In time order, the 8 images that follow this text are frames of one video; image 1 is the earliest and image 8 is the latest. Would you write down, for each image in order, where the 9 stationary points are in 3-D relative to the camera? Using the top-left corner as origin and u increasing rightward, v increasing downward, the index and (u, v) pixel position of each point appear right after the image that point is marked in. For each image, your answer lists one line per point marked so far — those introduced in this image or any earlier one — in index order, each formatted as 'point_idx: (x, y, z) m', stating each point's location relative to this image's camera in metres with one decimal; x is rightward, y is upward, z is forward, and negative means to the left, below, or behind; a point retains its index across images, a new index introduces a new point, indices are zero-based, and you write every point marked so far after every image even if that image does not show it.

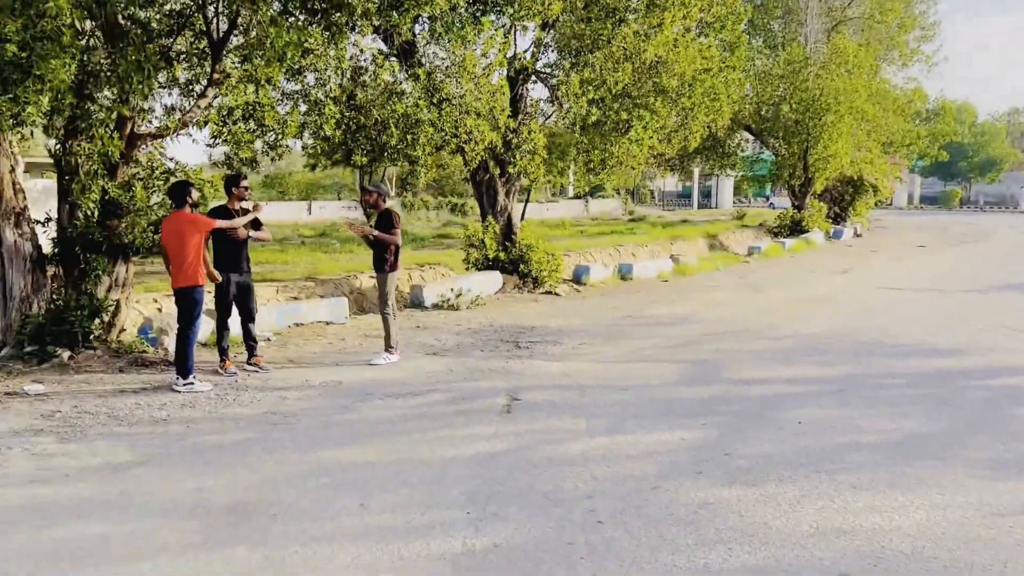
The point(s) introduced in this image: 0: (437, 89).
0: (-1.2, +3.1, +13.3) m
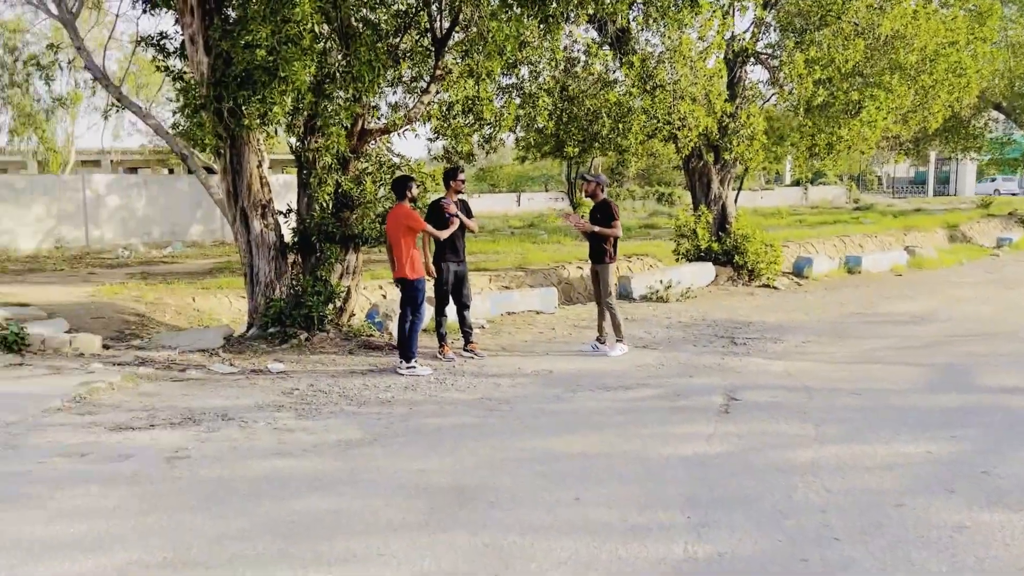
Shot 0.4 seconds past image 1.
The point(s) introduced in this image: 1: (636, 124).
0: (+2.2, +3.2, +13.0) m
1: (+1.9, +2.5, +12.9) m
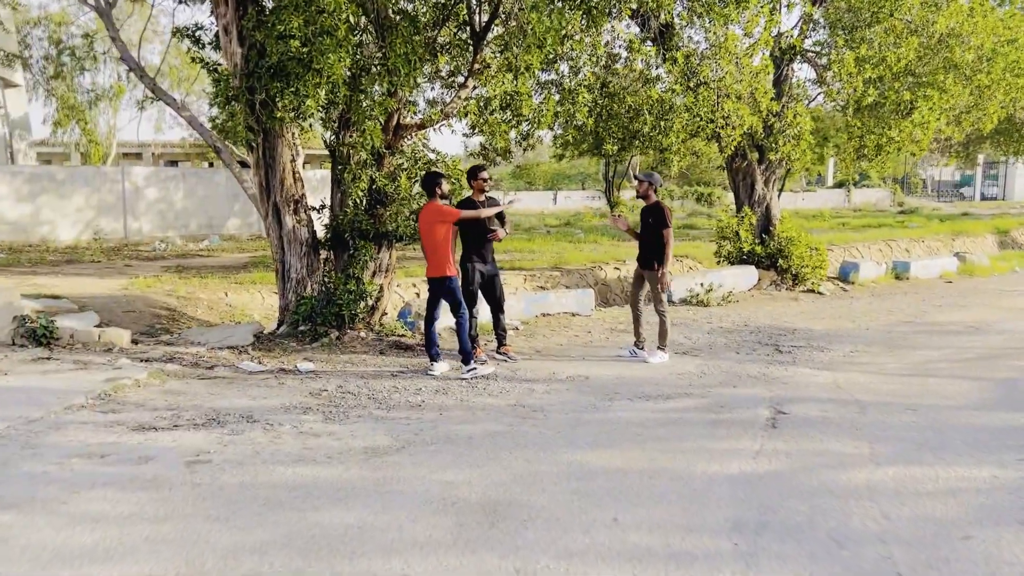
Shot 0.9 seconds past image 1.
0: (+2.7, +3.2, +12.6) m
1: (+2.5, +2.5, +12.5) m
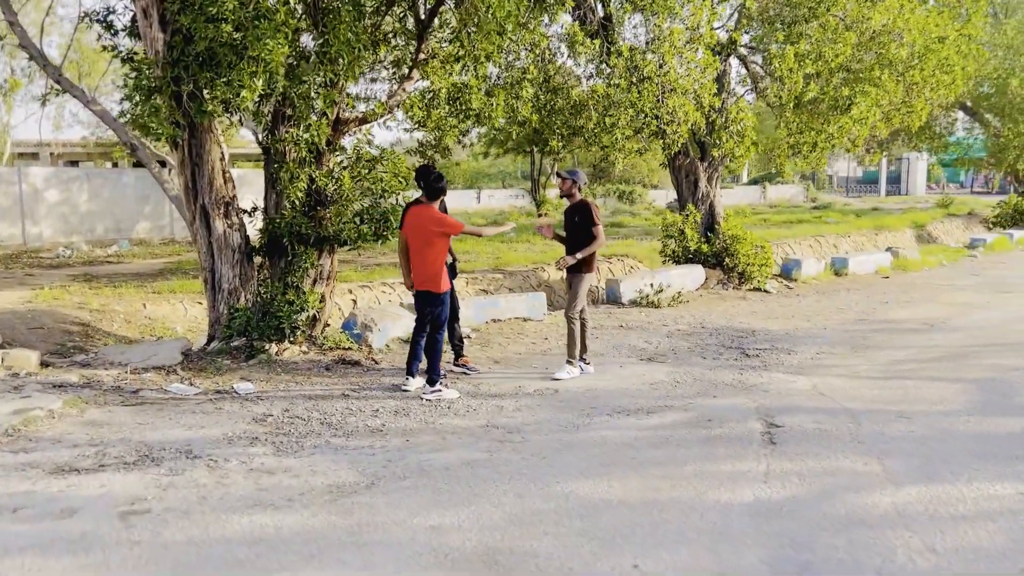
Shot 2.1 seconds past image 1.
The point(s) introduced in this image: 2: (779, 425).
0: (+1.9, +3.2, +12.3) m
1: (+1.6, +2.5, +12.2) m
2: (+1.8, -0.9, +5.7) m
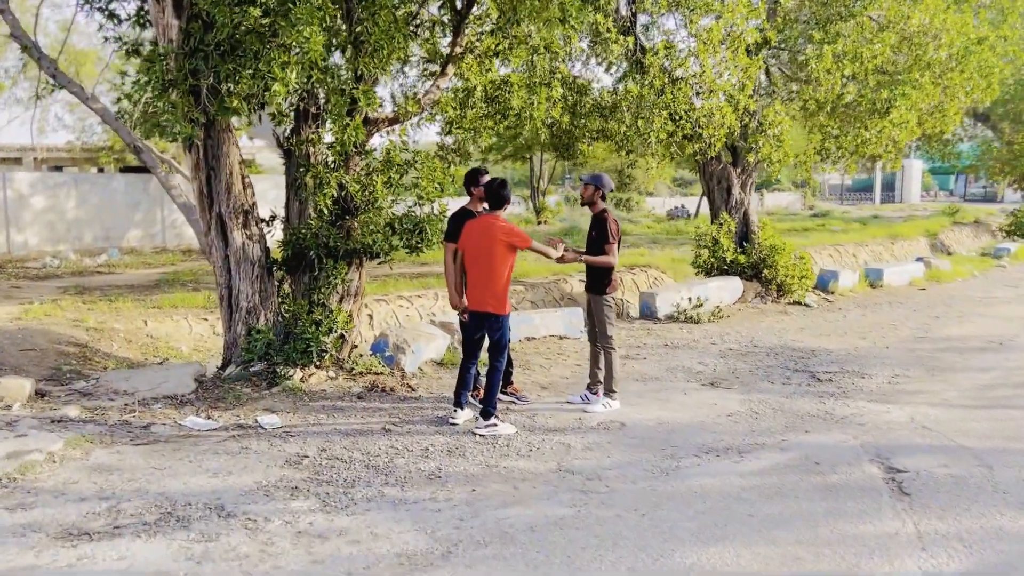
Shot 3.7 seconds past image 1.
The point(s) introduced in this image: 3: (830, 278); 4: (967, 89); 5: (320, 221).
0: (+2.2, +3.0, +11.6) m
1: (+2.0, +2.3, +11.4) m
2: (+2.3, -1.1, +4.9) m
3: (+4.9, +0.2, +13.1) m
4: (+7.7, +3.4, +14.3) m
5: (-1.6, +0.6, +7.1) m
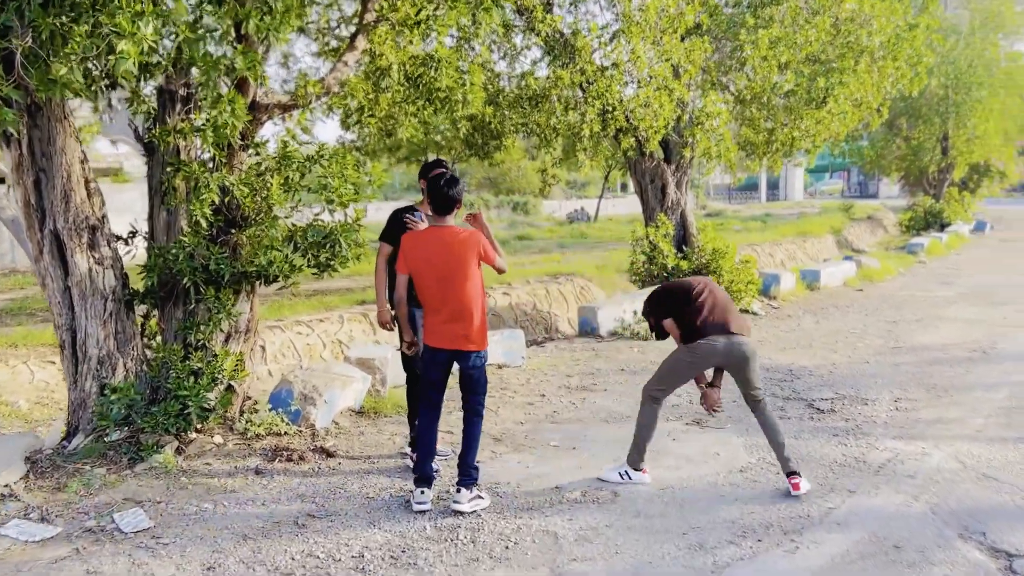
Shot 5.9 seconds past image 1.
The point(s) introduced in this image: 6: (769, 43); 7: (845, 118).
0: (+1.1, +2.9, +10.3) m
1: (+0.9, +2.1, +10.1) m
2: (+2.2, -1.1, +3.7) m
3: (+3.7, +0.1, +12.1) m
4: (+6.2, +3.4, +13.7) m
5: (-2.0, +0.3, +5.3) m
6: (+3.5, +3.4, +11.7) m
7: (+5.0, +2.6, +12.8) m
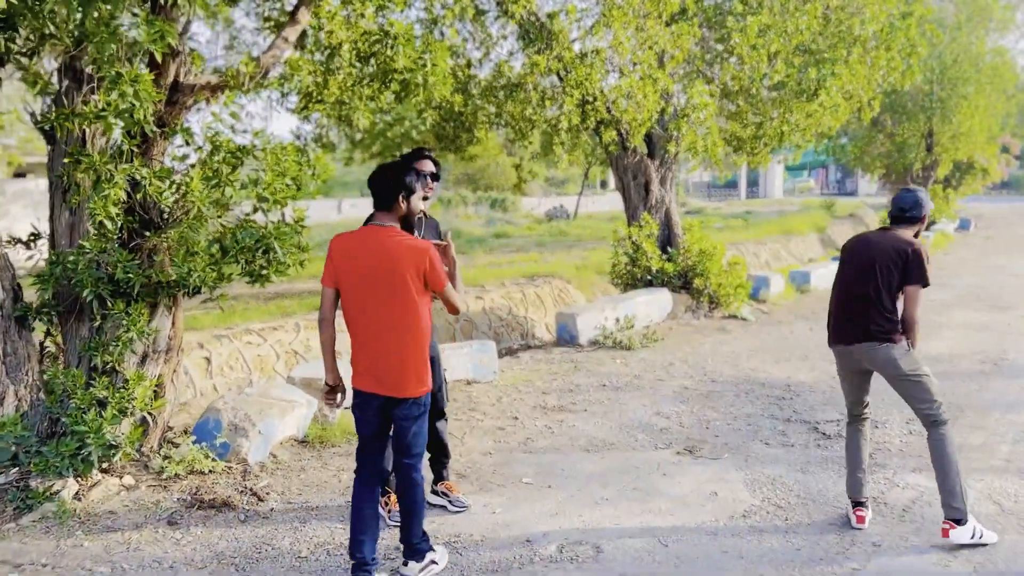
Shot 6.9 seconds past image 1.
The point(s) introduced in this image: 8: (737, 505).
0: (+0.8, +2.8, +9.5) m
1: (+0.6, +2.1, +9.4) m
2: (+2.0, -1.2, +3.0) m
3: (+3.3, 0.0, +11.4) m
4: (+5.8, +3.3, +13.1) m
5: (-2.2, +0.2, +4.5) m
6: (+3.2, +3.3, +11.0) m
7: (+4.7, +2.5, +12.1) m
8: (+1.2, -1.1, +4.4) m
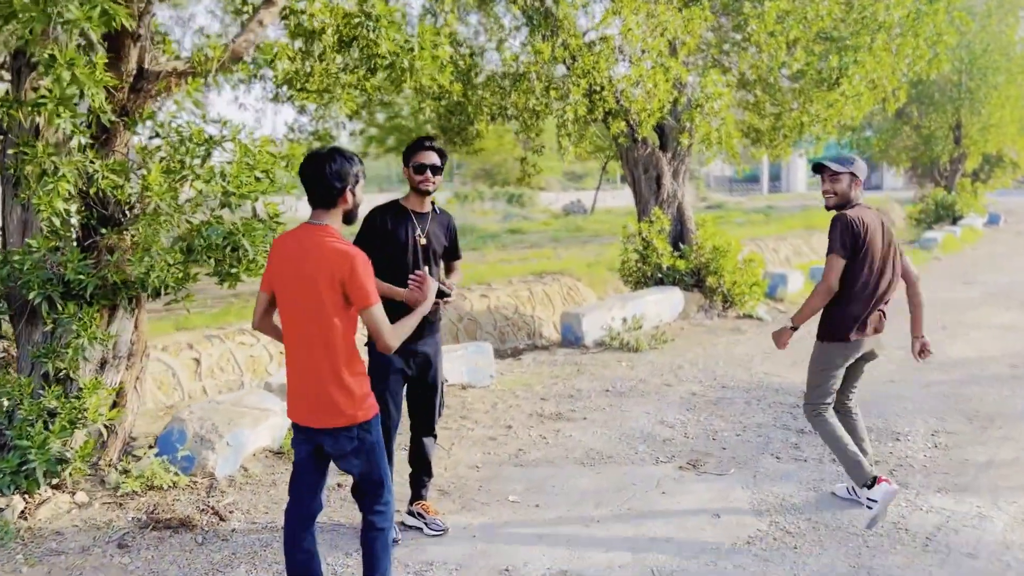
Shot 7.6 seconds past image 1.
0: (+0.9, +2.8, +9.1) m
1: (+0.7, +2.1, +9.0) m
2: (+1.9, -1.2, +2.5) m
3: (+3.4, +0.1, +11.0) m
4: (+5.9, +3.4, +12.5) m
5: (-2.3, +0.2, +4.2) m
6: (+3.3, +3.4, +10.5) m
7: (+4.8, +2.6, +11.6) m
8: (+1.1, -1.1, +4.0) m
